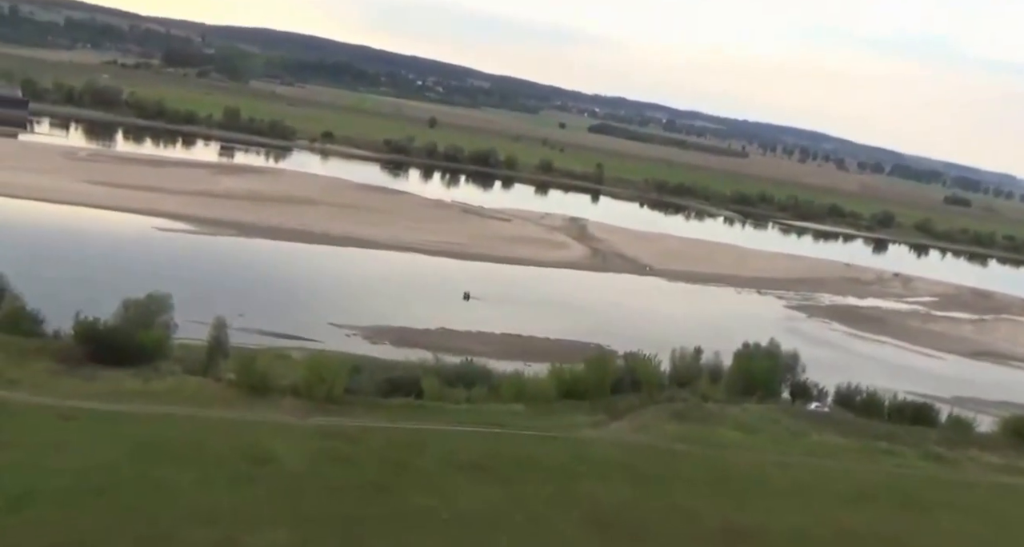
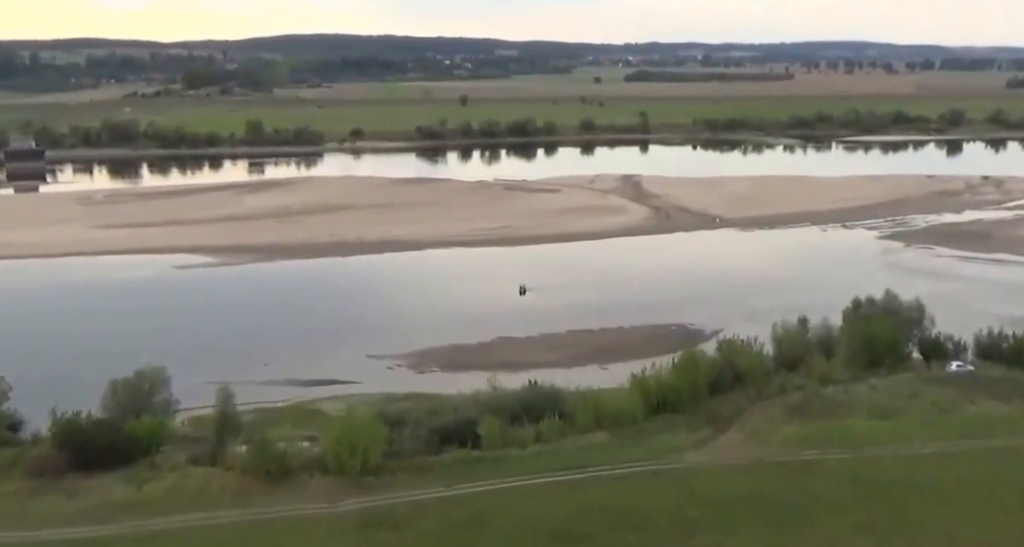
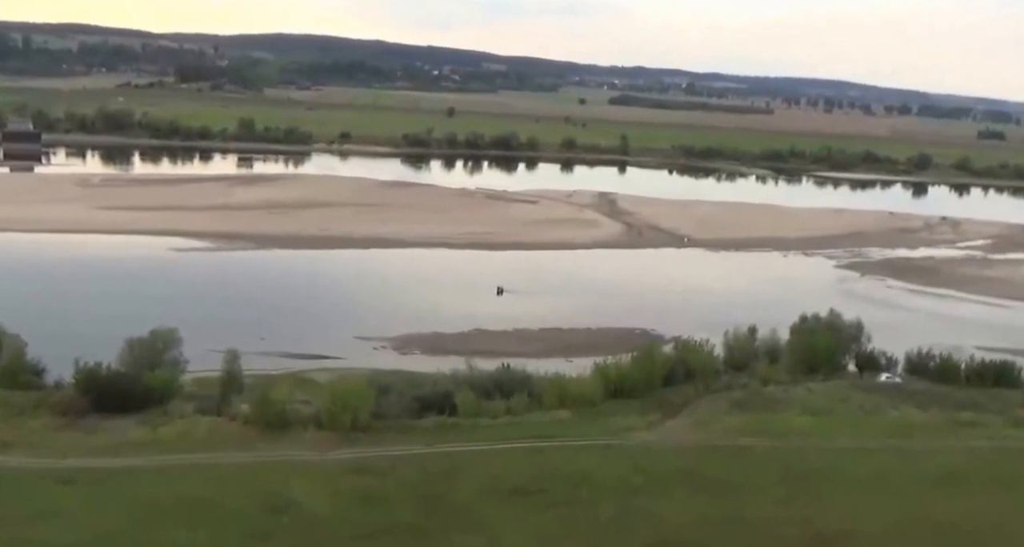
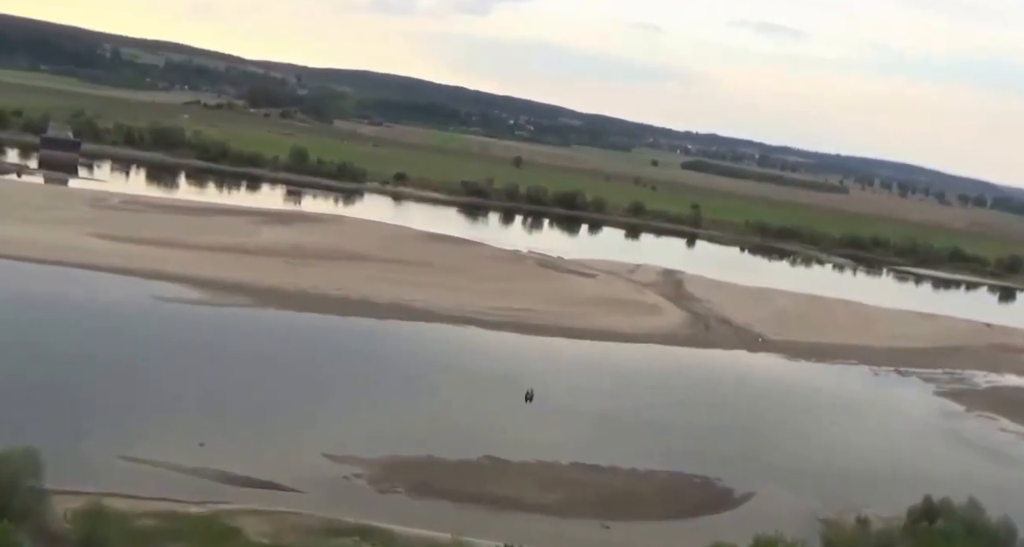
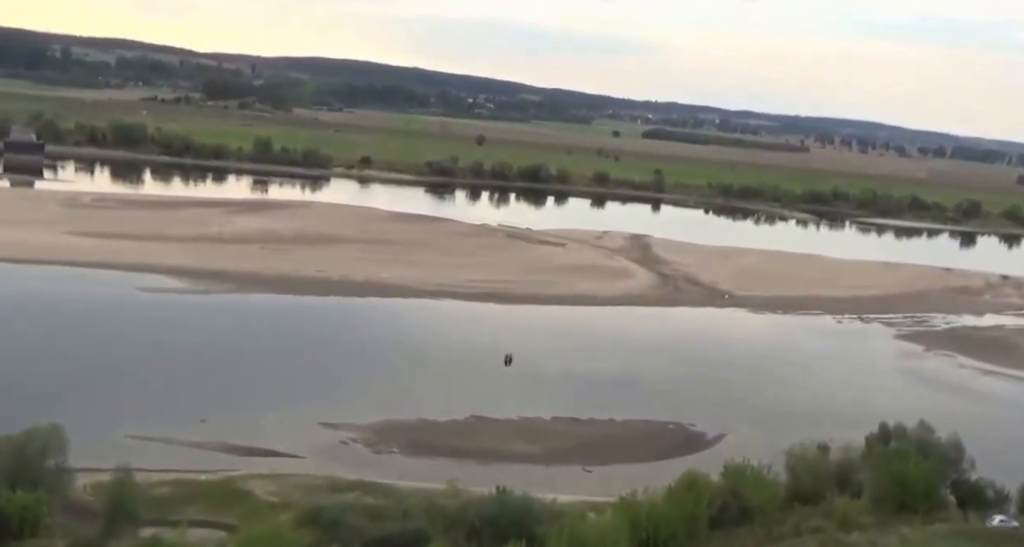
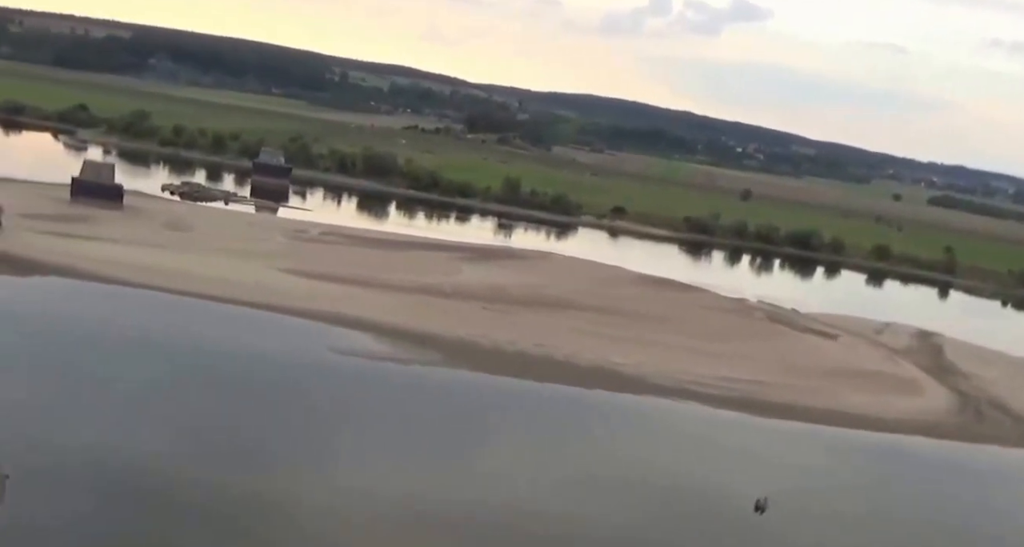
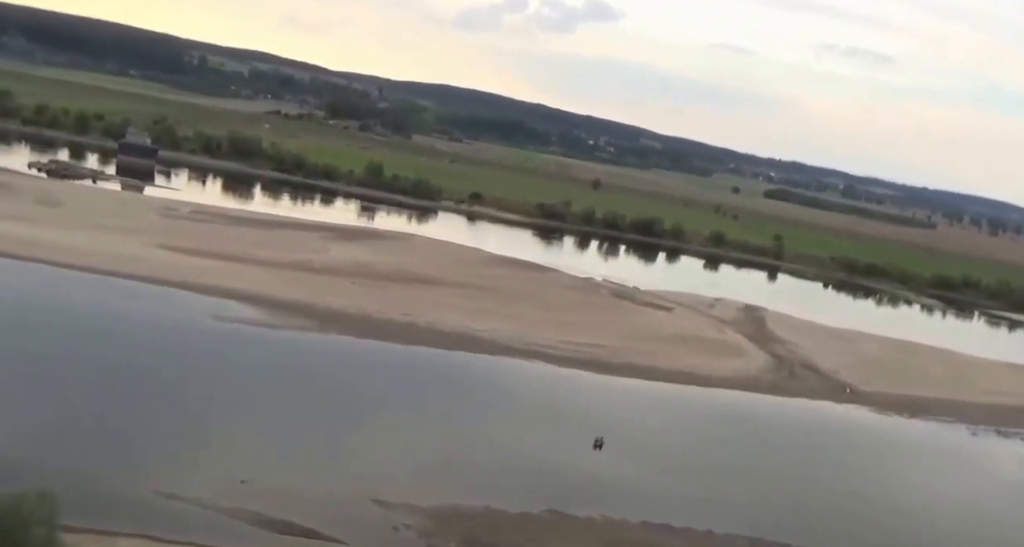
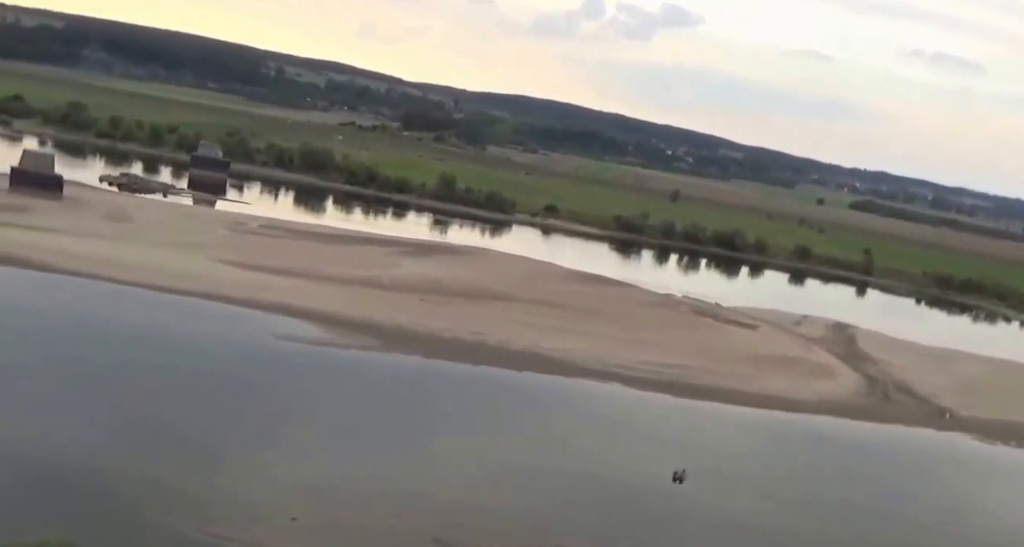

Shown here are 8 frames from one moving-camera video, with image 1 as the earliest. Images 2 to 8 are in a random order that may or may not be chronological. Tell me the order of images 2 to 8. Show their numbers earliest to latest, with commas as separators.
3, 2, 5, 4, 7, 8, 6
